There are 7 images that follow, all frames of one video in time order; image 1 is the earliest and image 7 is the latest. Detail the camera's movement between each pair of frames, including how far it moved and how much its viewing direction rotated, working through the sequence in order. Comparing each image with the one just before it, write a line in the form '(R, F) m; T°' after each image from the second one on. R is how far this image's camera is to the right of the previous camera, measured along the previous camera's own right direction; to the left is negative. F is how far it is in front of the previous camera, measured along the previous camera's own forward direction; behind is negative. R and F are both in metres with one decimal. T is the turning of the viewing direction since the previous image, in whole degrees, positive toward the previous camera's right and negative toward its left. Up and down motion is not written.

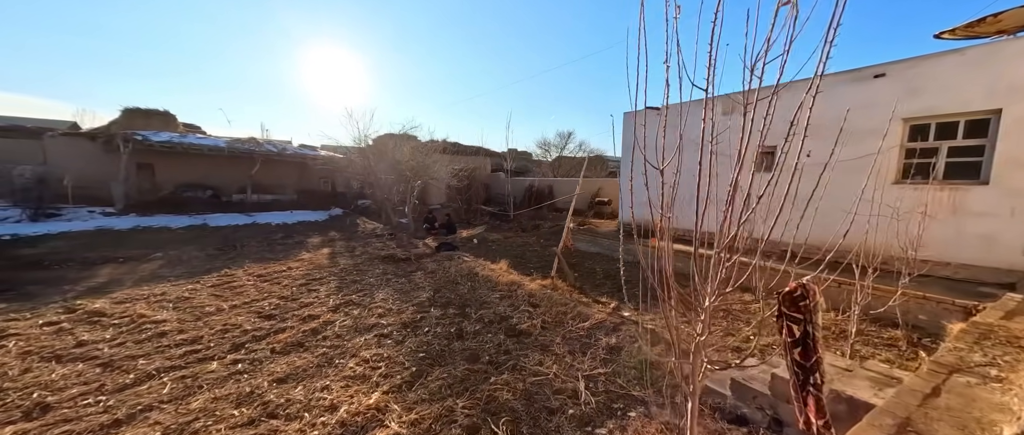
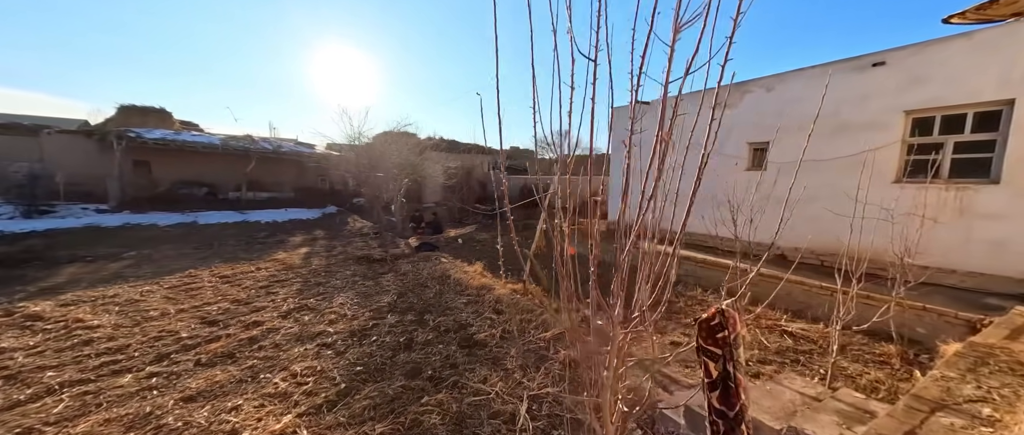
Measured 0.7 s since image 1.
(+0.5, +0.3) m; -1°
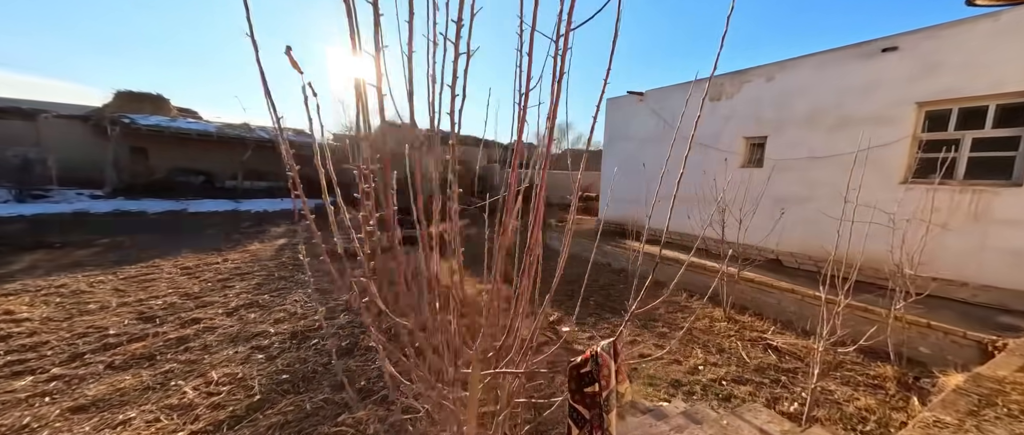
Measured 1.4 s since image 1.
(+0.5, +0.3) m; -1°
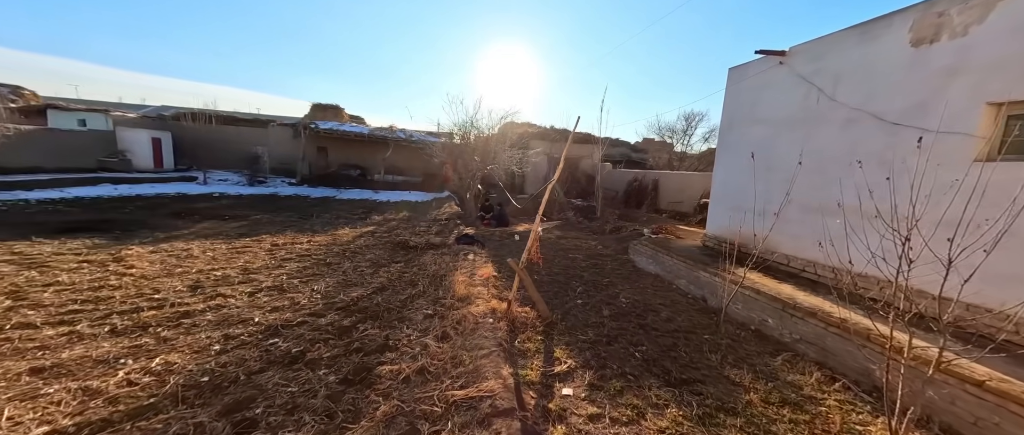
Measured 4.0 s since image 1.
(+1.1, +1.2) m; -22°
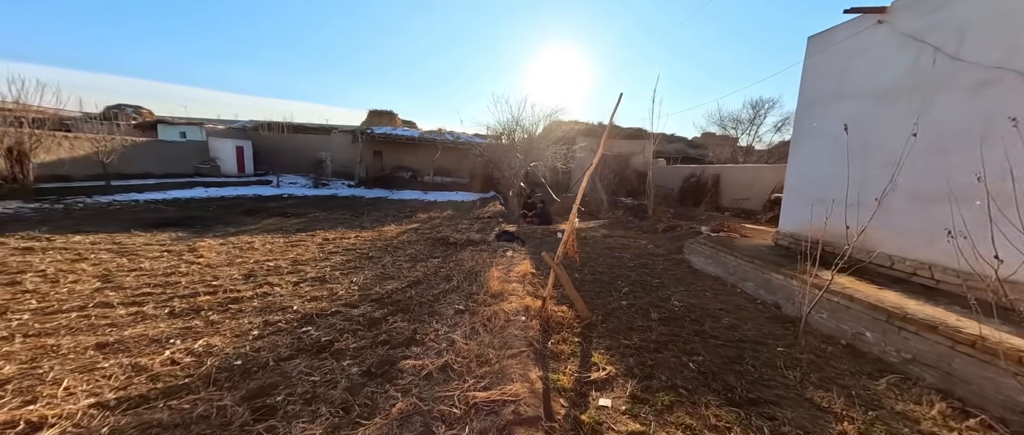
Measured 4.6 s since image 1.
(+0.1, +0.3) m; -8°
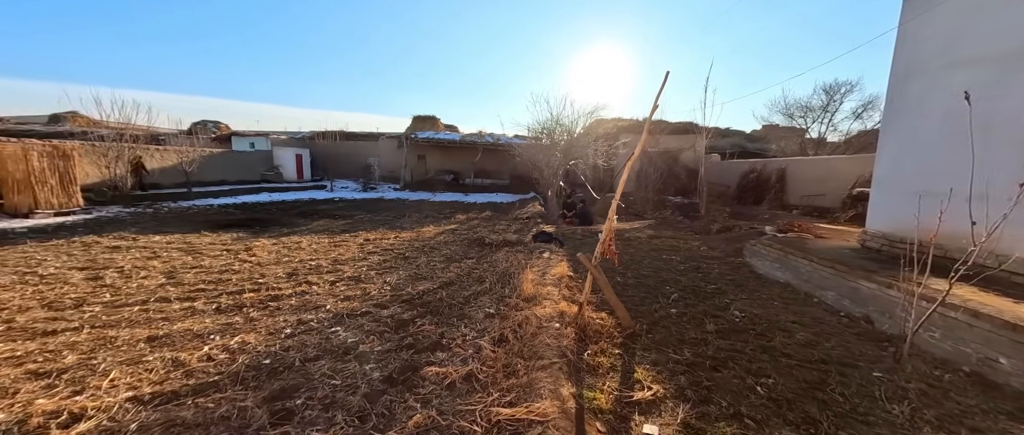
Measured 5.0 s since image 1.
(+0.1, +0.2) m; -7°
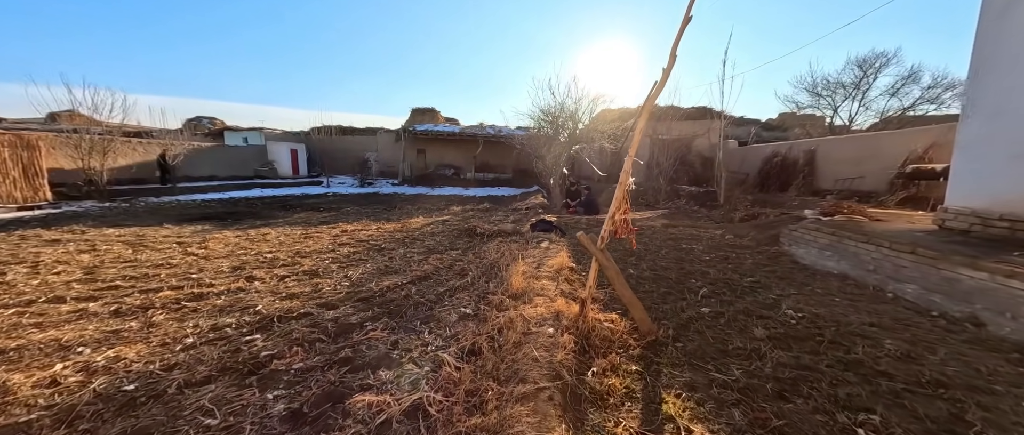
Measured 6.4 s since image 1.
(+0.2, +0.8) m; -1°
